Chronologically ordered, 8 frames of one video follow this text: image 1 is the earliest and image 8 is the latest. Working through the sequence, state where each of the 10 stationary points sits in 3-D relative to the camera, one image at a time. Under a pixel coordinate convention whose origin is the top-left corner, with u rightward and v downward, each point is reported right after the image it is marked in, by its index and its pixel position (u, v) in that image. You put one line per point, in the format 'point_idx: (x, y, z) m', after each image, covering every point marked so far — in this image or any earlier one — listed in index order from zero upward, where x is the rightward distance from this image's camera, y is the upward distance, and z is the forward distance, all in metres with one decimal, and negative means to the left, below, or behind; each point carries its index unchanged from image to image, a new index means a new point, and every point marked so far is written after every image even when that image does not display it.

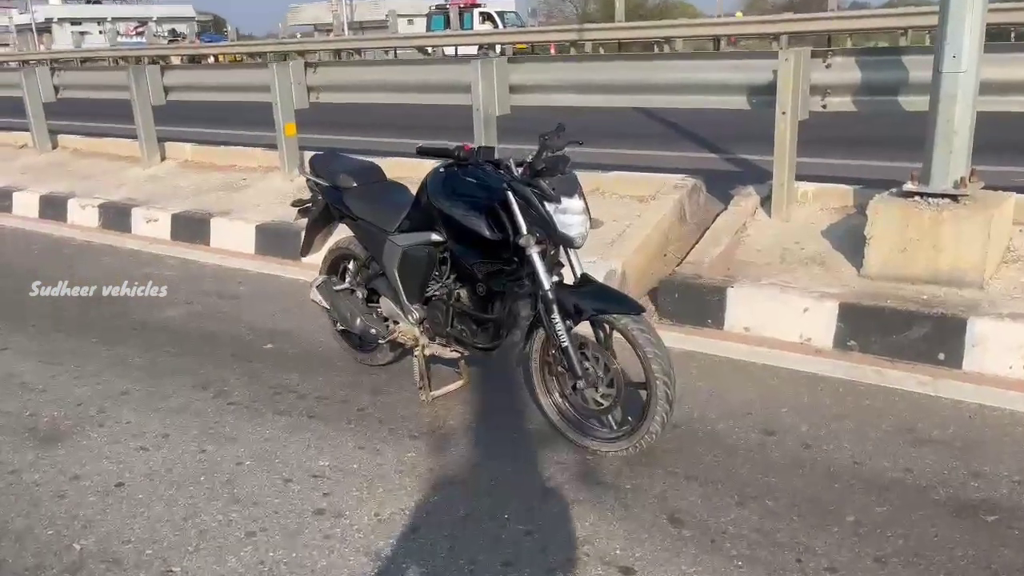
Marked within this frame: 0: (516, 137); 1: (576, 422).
0: (0.0, +1.9, +10.9) m
1: (+0.3, -0.6, +3.9) m
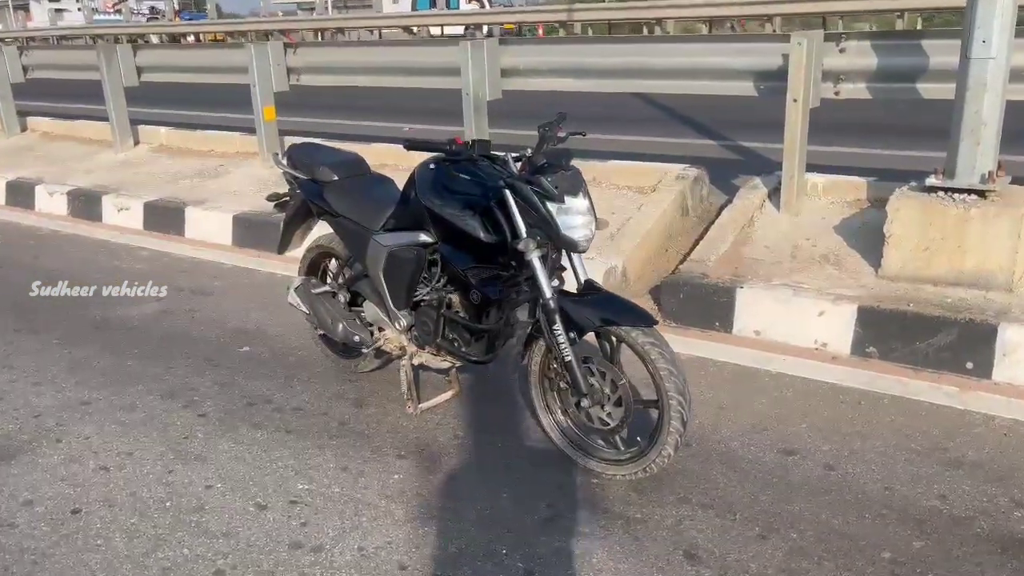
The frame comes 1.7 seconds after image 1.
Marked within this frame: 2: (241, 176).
0: (-0.1, +2.0, +10.5) m
1: (+0.3, -0.7, +3.6) m
2: (-2.8, +1.1, +8.6) m
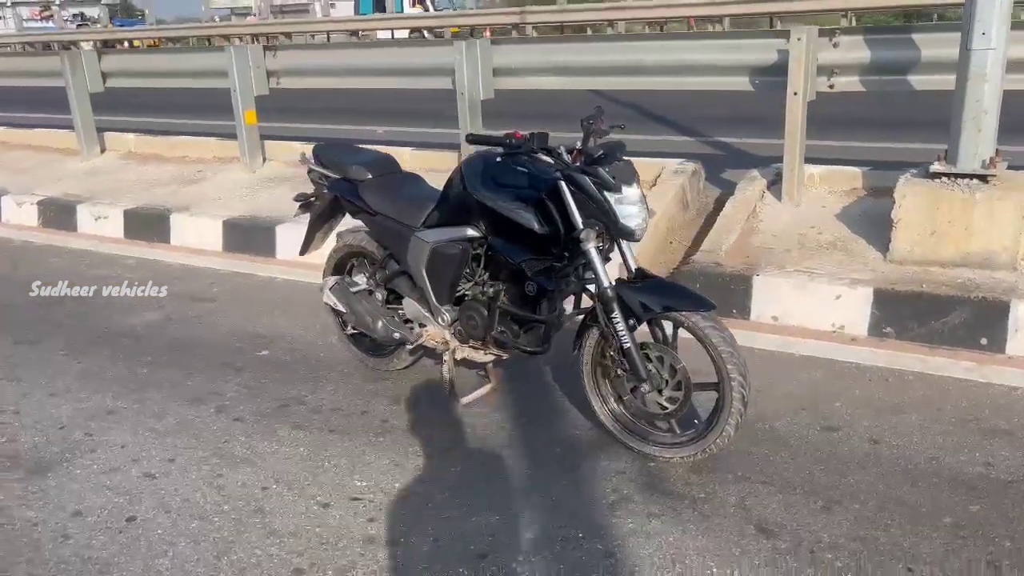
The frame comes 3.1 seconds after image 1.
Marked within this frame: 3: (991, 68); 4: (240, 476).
0: (-0.4, +2.0, +10.5) m
1: (+0.5, -0.6, +3.7) m
2: (-2.9, +1.1, +8.5) m
3: (+2.6, +1.2, +4.6) m
4: (-1.2, -0.8, +3.7) m
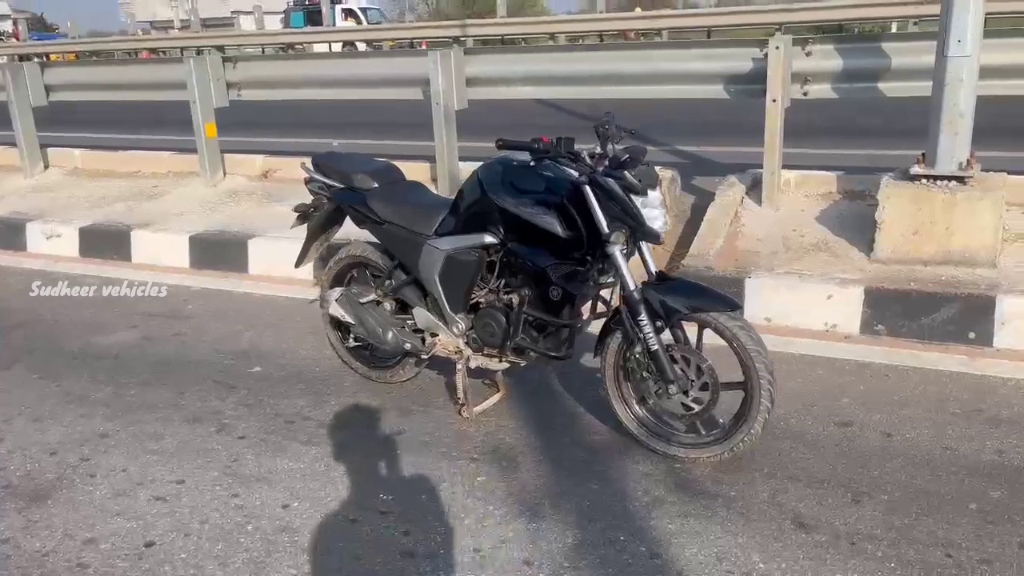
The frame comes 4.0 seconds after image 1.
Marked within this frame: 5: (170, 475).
0: (-0.9, +1.9, +10.5) m
1: (+0.6, -0.6, +3.7) m
2: (-3.2, +0.9, +8.2) m
3: (+2.6, +1.2, +4.9) m
4: (-1.1, -0.9, +3.6) m
5: (-1.6, -0.9, +3.8) m
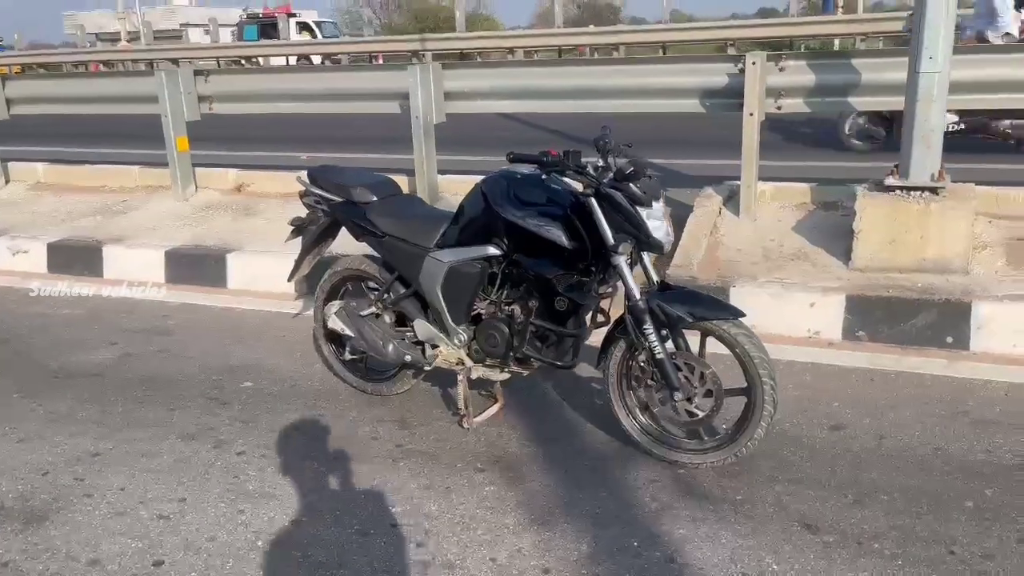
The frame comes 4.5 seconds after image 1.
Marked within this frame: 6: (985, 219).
0: (-1.3, +1.7, +10.5) m
1: (+0.7, -0.7, +3.8) m
2: (-3.5, +0.7, +8.1) m
3: (+2.6, +1.2, +5.1) m
4: (-1.1, -1.0, +3.6) m
5: (-1.5, -0.9, +3.8) m
6: (+3.2, +0.5, +5.6) m
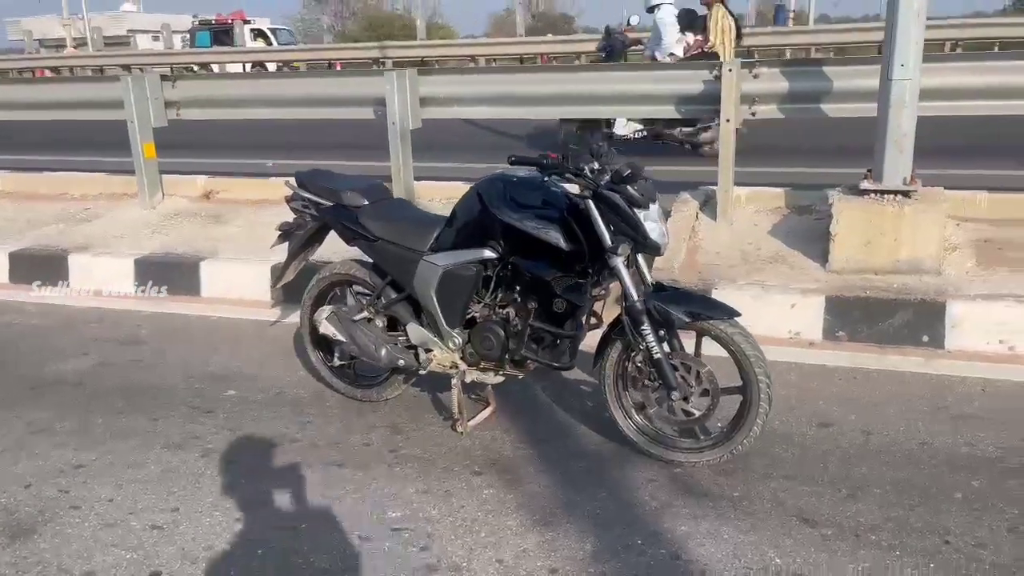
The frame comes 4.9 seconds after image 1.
0: (-1.7, +1.6, +10.5) m
1: (+0.7, -0.7, +3.8) m
2: (-3.7, +0.7, +7.9) m
3: (+2.5, +1.2, +5.2) m
4: (-1.1, -1.0, +3.6) m
5: (-1.5, -0.9, +3.7) m
6: (+3.0, +0.5, +5.8) m
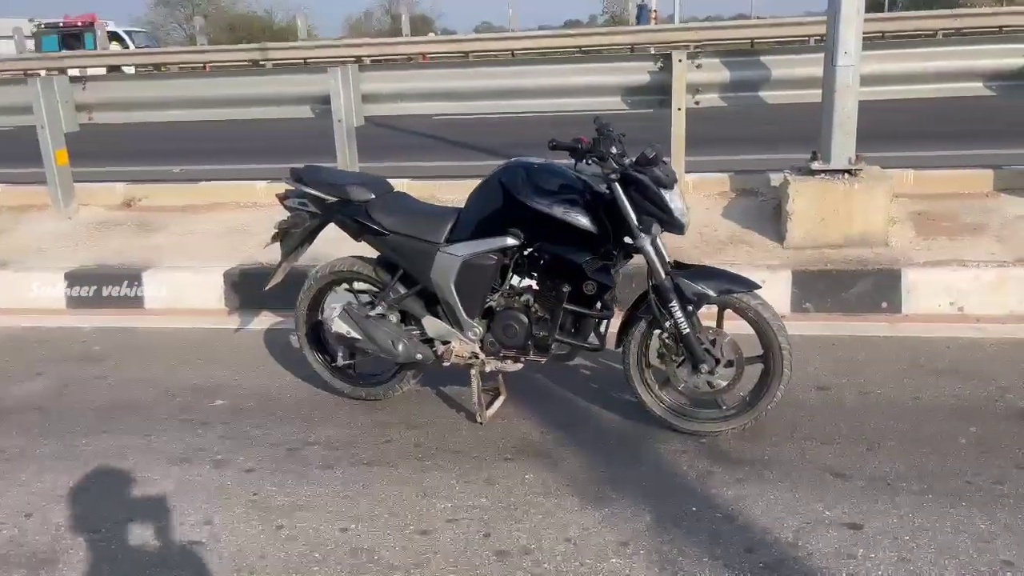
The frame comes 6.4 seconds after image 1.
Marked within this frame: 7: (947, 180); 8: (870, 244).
0: (-2.6, +1.6, +10.2) m
1: (+0.8, -0.6, +4.0) m
2: (-4.2, +0.5, +7.4) m
3: (+2.3, +1.4, +5.6) m
4: (-0.8, -1.0, +3.4) m
5: (-1.3, -1.0, +3.5) m
6: (+2.8, +0.7, +6.3) m
7: (+3.2, +0.8, +6.3) m
8: (+2.4, +0.3, +5.6) m
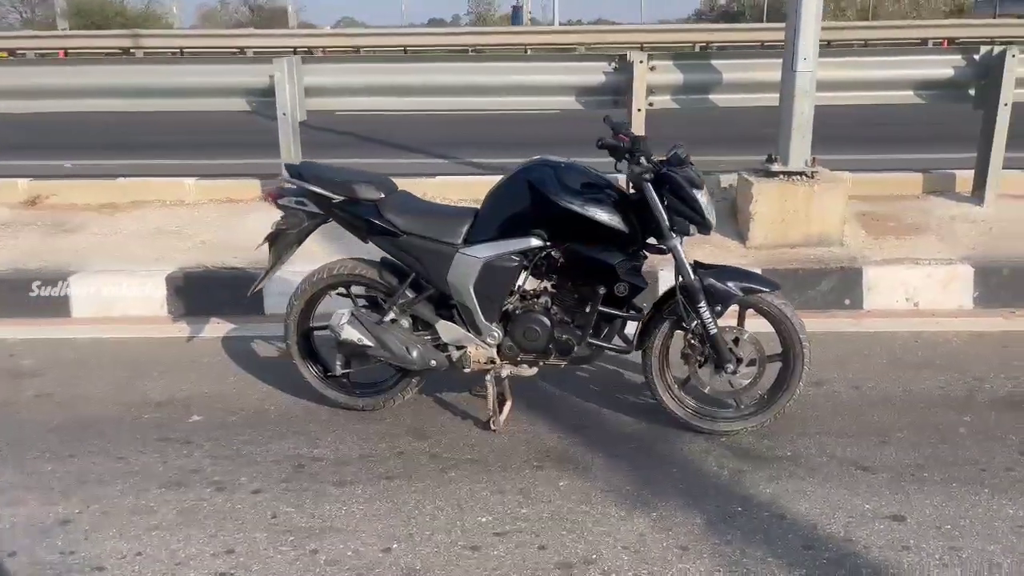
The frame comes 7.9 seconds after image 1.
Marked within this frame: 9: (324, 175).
0: (-3.5, +1.5, +9.6) m
1: (+0.9, -0.6, +4.0) m
2: (-4.6, +0.4, +6.5) m
3: (+2.0, +1.4, +5.8) m
4: (-0.7, -1.0, +3.2) m
5: (-1.2, -1.0, +3.2) m
6: (+2.5, +0.7, +6.6) m
7: (+2.9, +0.8, +6.6) m
8: (+2.2, +0.3, +5.9) m
9: (-0.9, +0.5, +3.9) m
